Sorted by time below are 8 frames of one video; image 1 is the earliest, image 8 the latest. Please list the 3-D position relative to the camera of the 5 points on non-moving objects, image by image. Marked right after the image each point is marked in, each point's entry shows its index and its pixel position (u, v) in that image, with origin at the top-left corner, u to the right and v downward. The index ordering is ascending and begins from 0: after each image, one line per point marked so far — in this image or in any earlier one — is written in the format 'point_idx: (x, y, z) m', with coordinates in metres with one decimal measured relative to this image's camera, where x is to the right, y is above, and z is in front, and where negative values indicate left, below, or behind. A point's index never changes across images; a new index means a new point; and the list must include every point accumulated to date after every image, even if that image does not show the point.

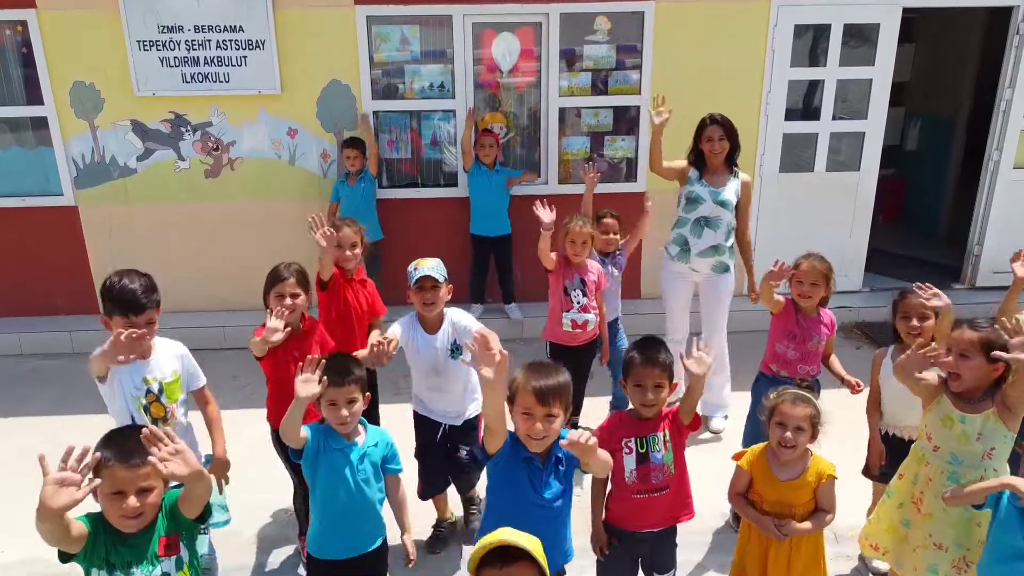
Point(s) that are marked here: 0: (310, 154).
0: (-1.1, +0.7, +4.8) m
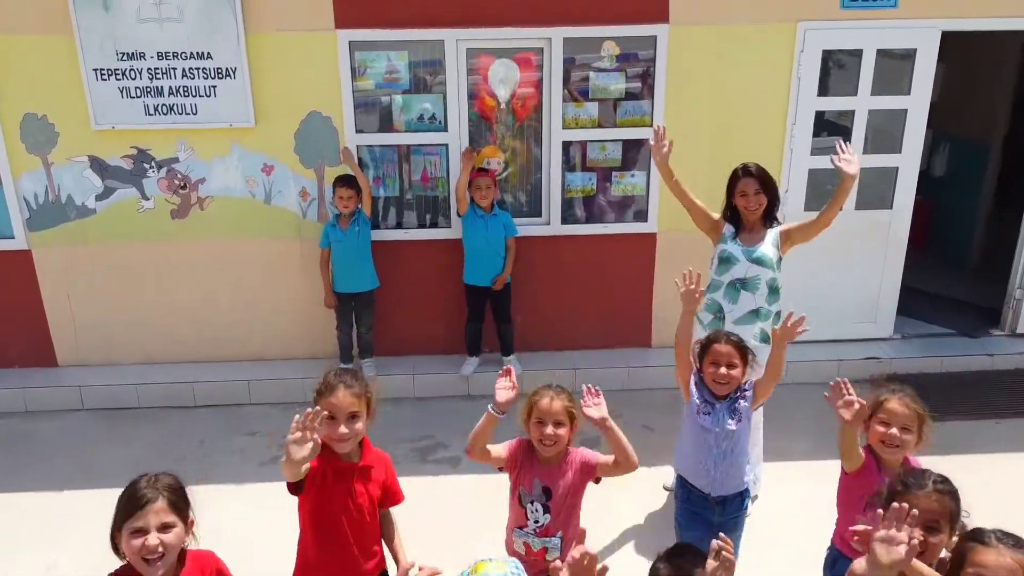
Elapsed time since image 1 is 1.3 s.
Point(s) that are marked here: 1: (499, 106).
0: (-1.1, +0.5, +4.4) m
1: (-0.1, +0.9, +4.3) m
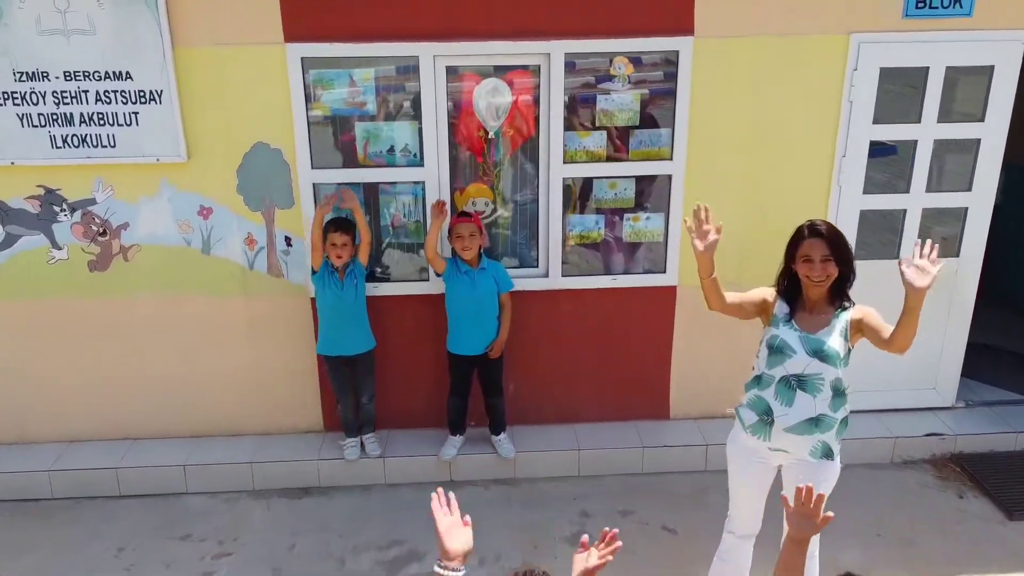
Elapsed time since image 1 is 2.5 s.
0: (-1.2, +0.2, +3.6) m
1: (-0.1, +0.6, +3.5) m
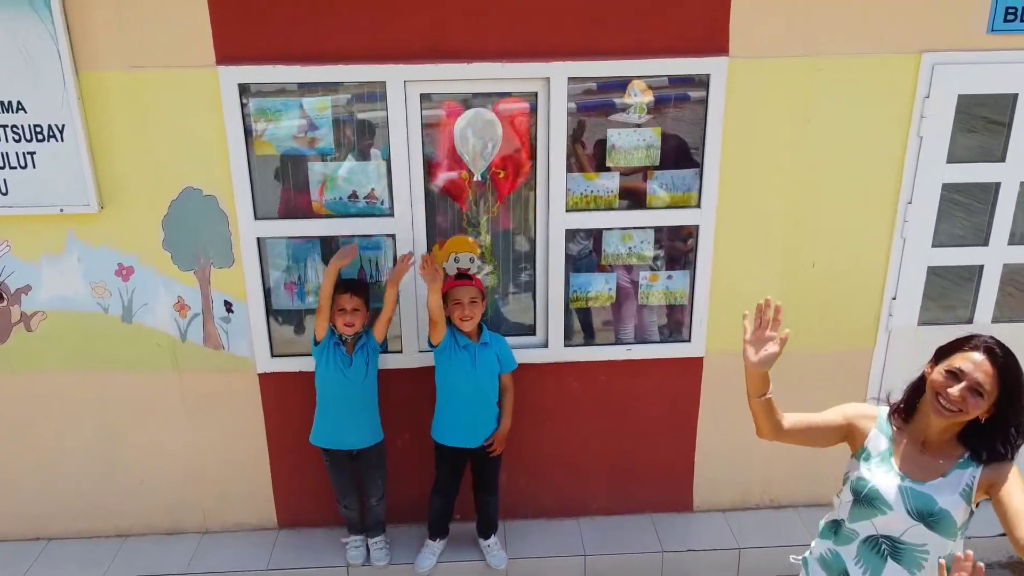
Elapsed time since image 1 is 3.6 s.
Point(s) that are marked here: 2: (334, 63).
0: (-1.2, -0.1, +2.9) m
1: (-0.1, +0.4, +2.9) m
2: (-0.5, +0.7, +2.7) m
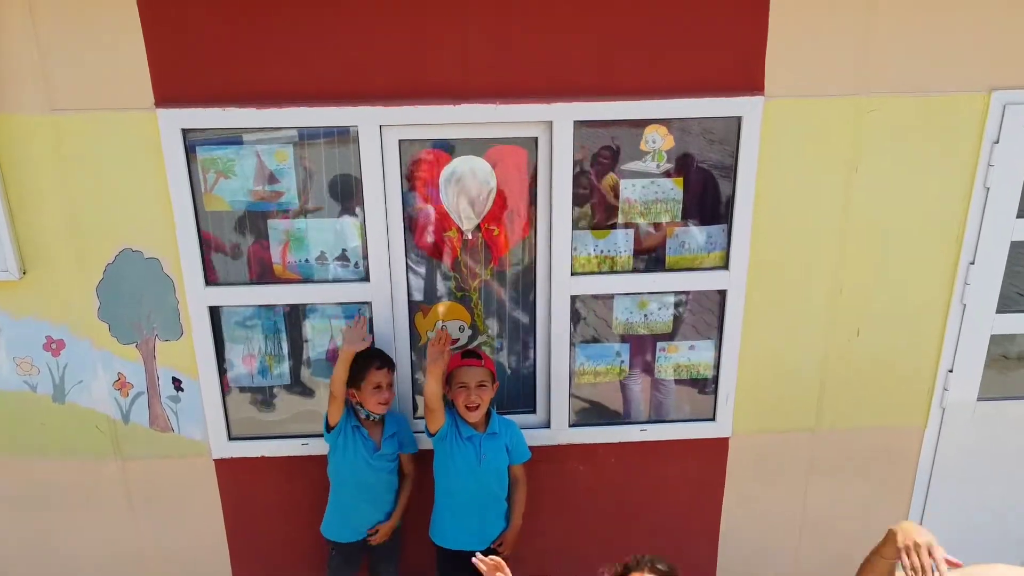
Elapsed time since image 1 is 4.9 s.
0: (-1.2, -0.3, +2.5) m
1: (-0.1, +0.2, +2.4) m
2: (-0.6, +0.5, +2.2) m
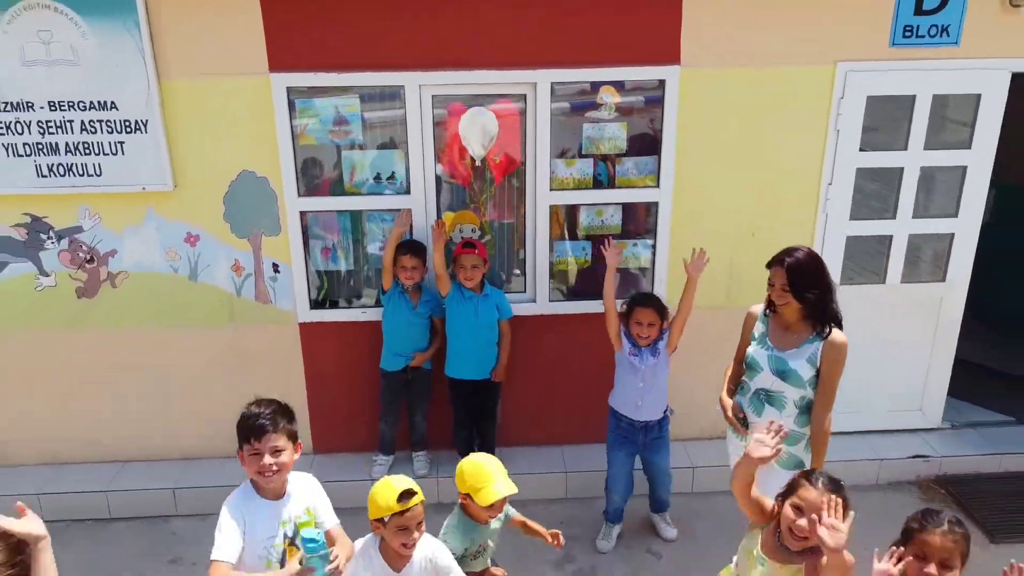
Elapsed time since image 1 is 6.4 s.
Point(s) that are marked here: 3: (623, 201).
0: (-1.2, +0.1, +3.6) m
1: (-0.2, +0.5, +3.5) m
2: (-0.6, +0.8, +3.3) m
3: (+0.5, +0.4, +3.6) m
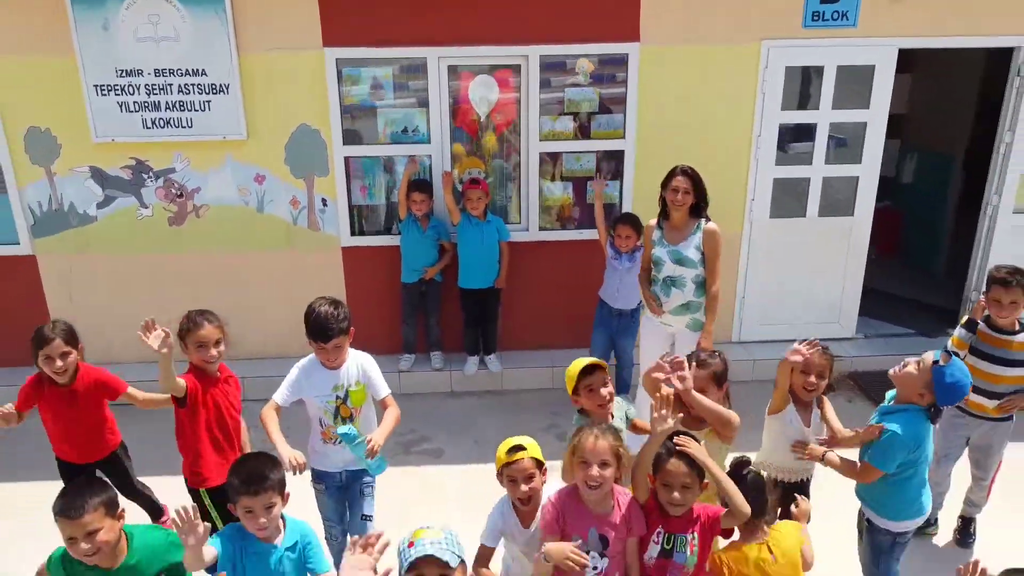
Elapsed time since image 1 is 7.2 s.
0: (-1.2, +0.5, +4.6) m
1: (-0.2, +0.9, +4.5) m
2: (-0.6, +1.2, +4.3) m
3: (+0.4, +0.7, +4.6) m
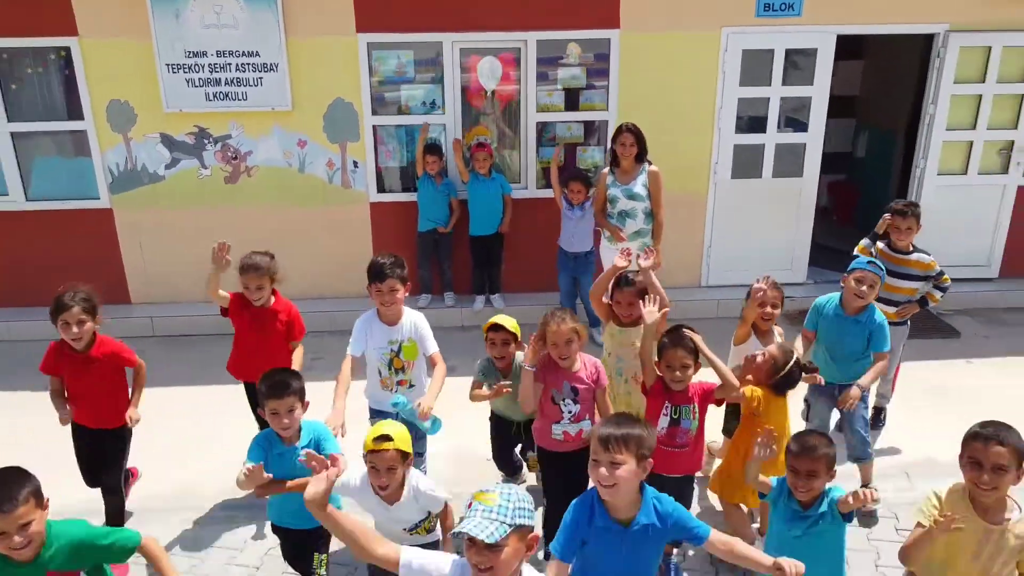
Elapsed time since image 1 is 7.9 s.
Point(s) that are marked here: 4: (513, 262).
0: (-1.2, +0.8, +5.5) m
1: (-0.2, +1.2, +5.4) m
2: (-0.6, +1.5, +5.2) m
3: (+0.5, +1.1, +5.4) m
4: (0.0, +0.2, +5.7) m
